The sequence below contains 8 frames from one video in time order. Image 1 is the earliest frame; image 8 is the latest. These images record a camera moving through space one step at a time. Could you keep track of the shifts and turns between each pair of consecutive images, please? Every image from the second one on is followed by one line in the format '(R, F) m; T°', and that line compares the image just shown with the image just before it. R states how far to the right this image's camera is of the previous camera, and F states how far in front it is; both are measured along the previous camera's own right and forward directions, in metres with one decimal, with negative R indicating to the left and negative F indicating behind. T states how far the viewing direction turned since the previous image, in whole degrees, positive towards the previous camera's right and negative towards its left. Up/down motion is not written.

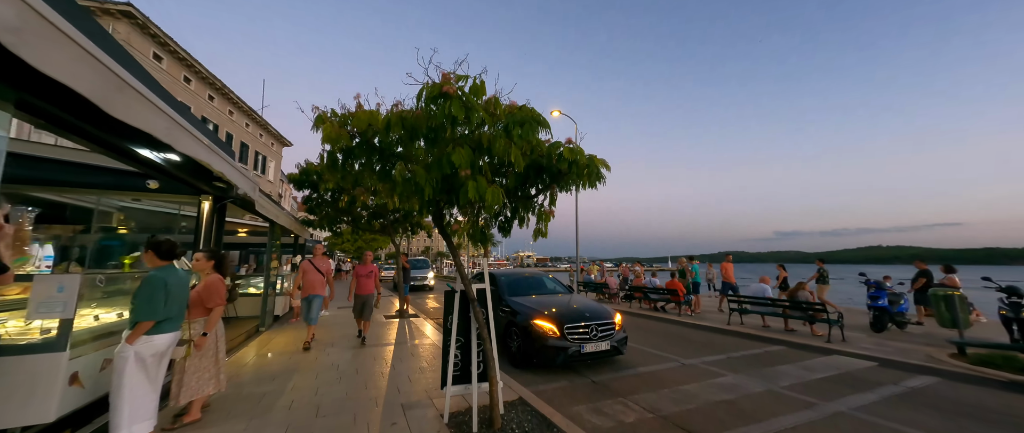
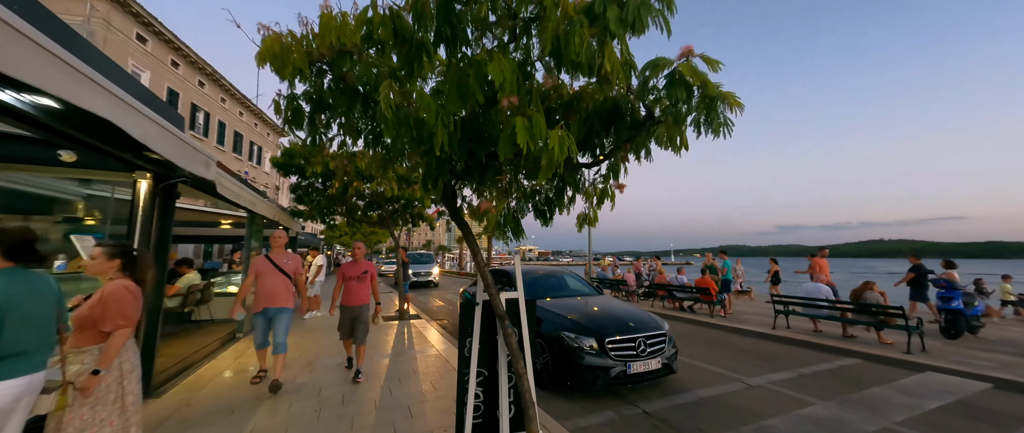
(-0.4, +1.2) m; 0°
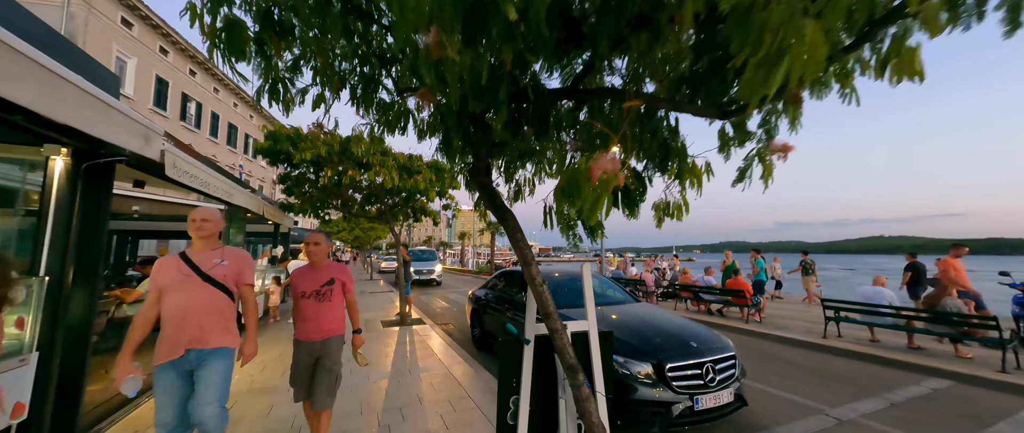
(-0.4, +1.0) m; 0°
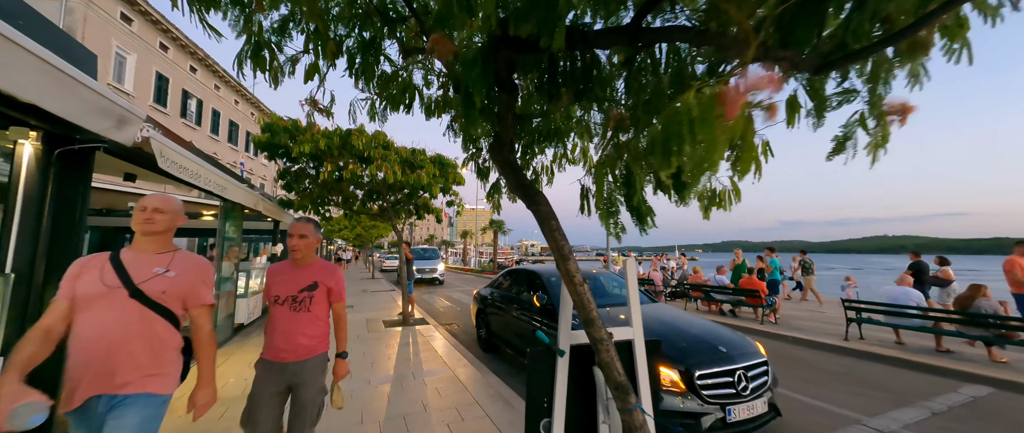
(-0.1, +0.3) m; 0°
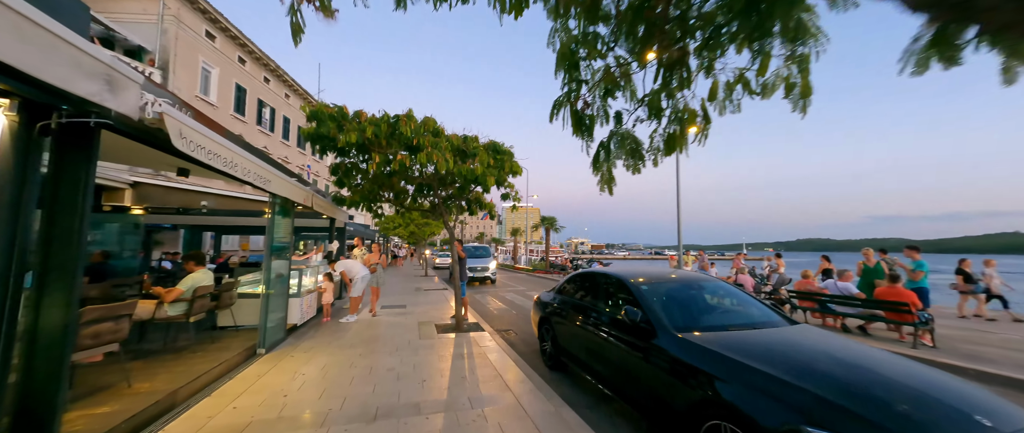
(-0.4, +1.0) m; -8°
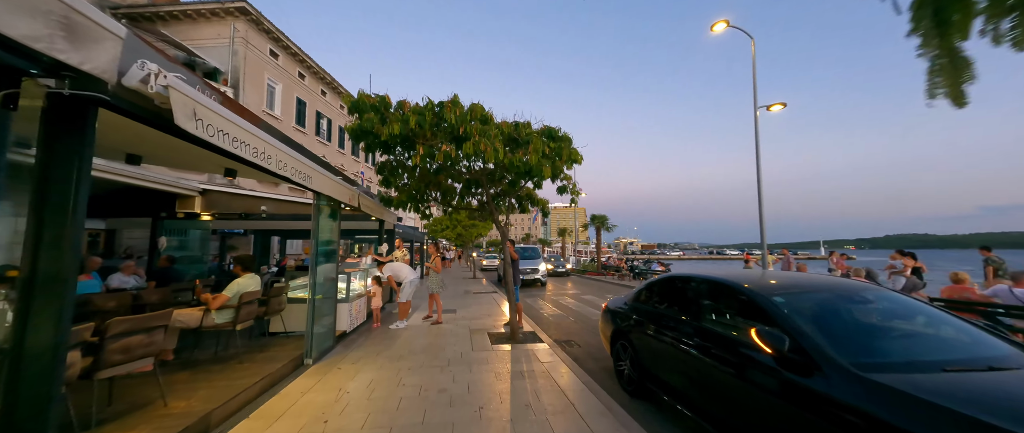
(-0.3, +0.9) m; -8°
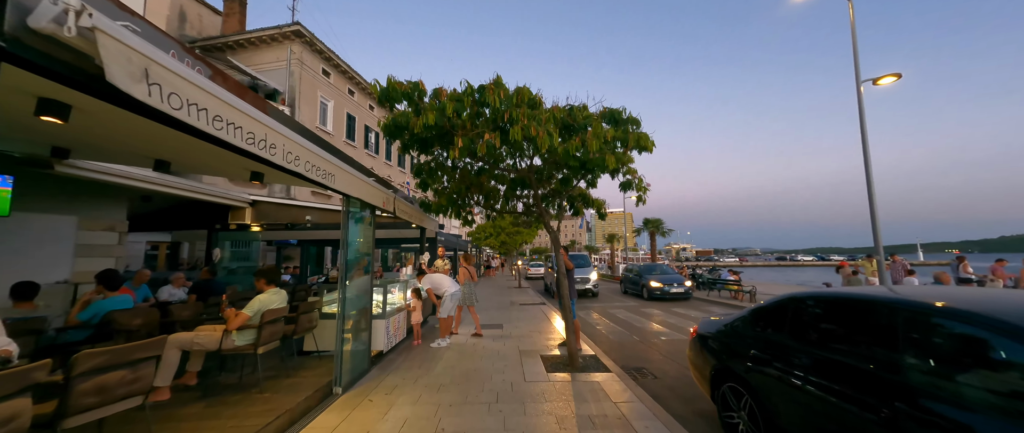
(-0.2, +1.0) m; -7°
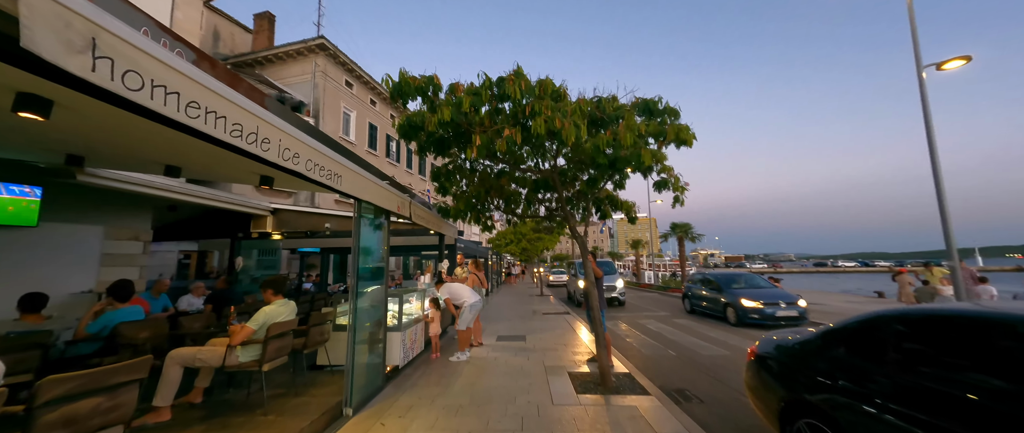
(-0.1, +0.5) m; -4°
